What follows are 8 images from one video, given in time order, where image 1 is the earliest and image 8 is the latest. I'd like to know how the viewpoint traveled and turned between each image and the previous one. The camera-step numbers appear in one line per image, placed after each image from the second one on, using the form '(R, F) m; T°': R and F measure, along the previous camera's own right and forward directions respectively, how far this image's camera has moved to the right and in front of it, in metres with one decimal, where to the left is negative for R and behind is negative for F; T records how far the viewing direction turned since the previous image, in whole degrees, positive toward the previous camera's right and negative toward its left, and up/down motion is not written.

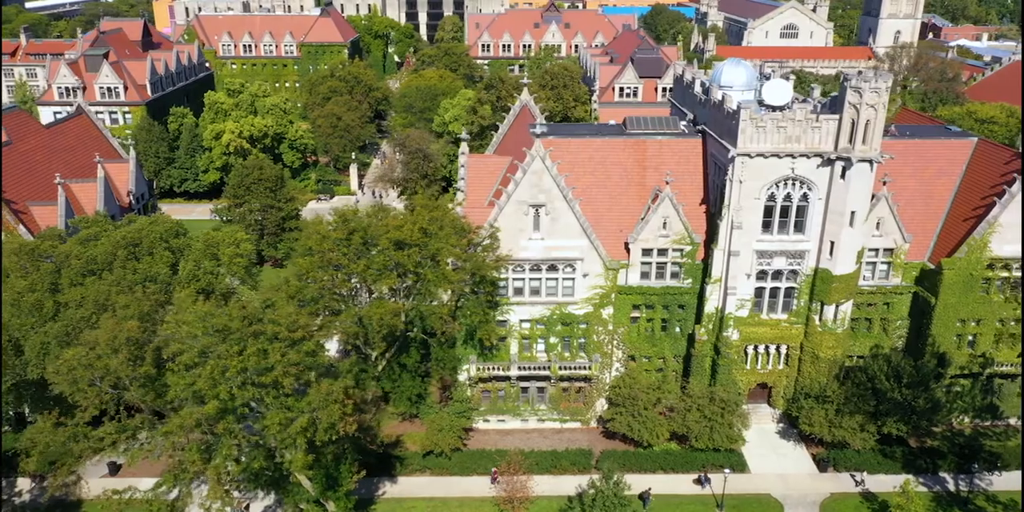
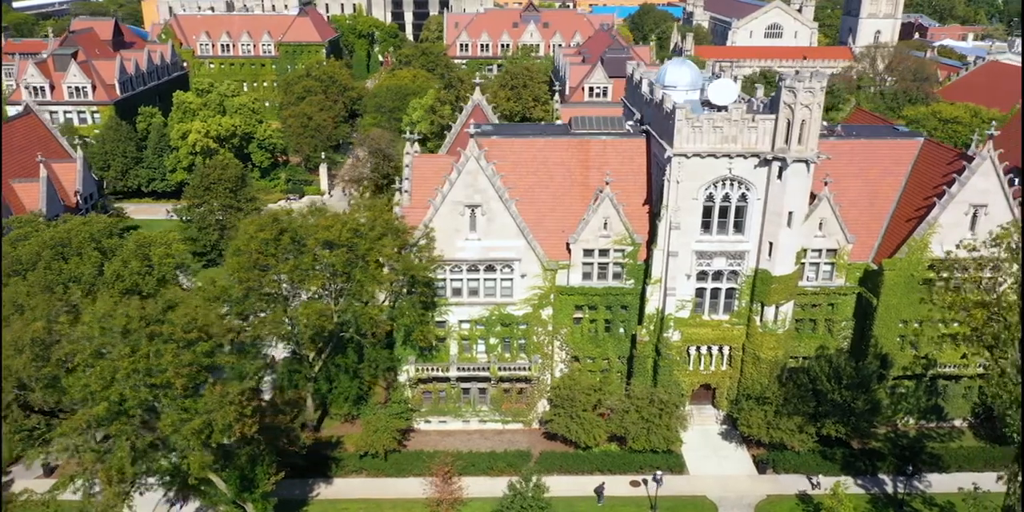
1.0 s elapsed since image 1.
(+3.9, +0.2) m; 0°
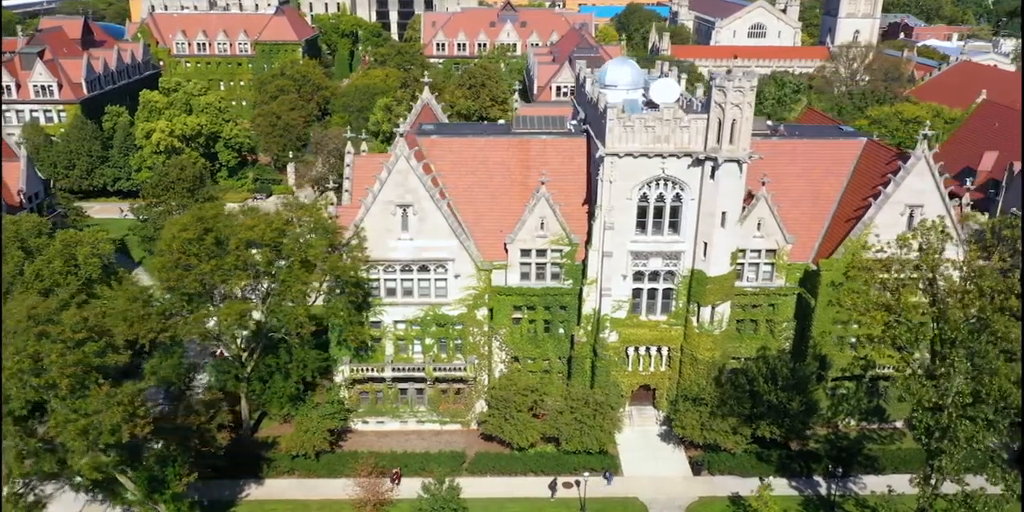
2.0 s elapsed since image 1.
(+4.1, +0.2) m; 0°
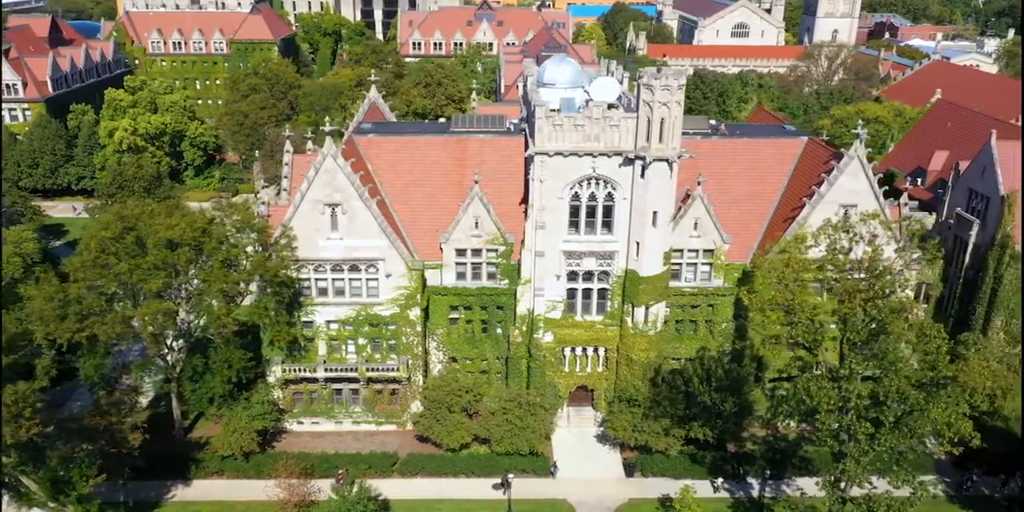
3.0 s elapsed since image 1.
(+4.2, +0.3) m; 0°
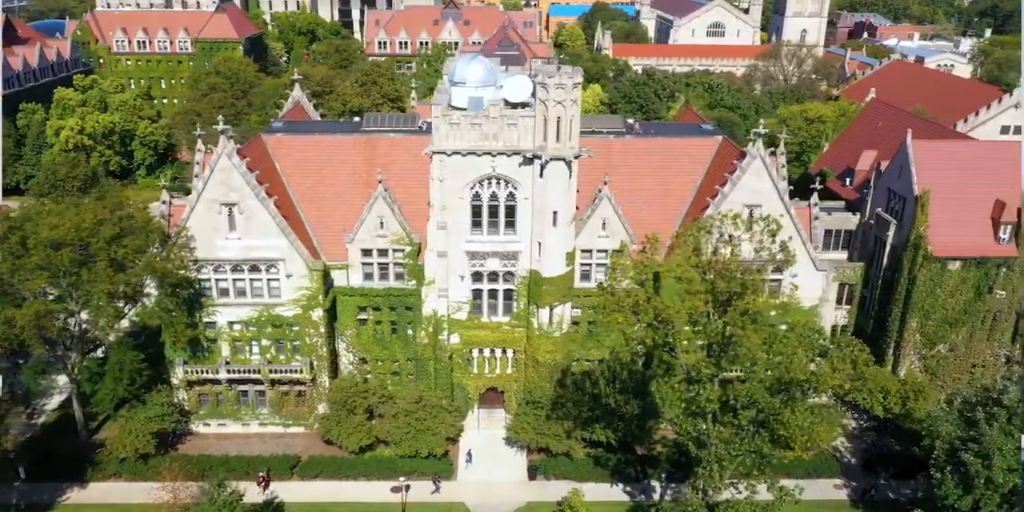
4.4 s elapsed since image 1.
(+5.9, +0.5) m; 0°
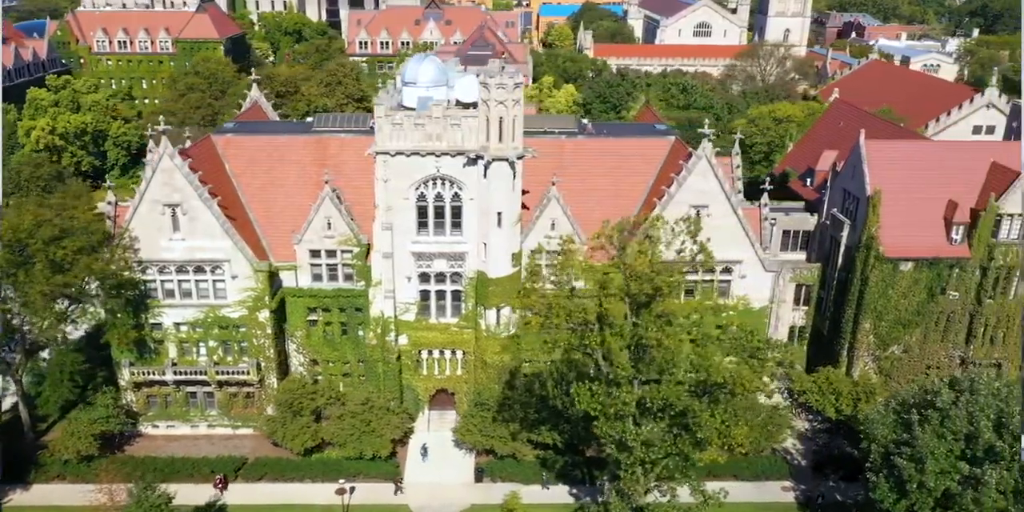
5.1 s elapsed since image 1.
(+3.2, +0.2) m; 0°
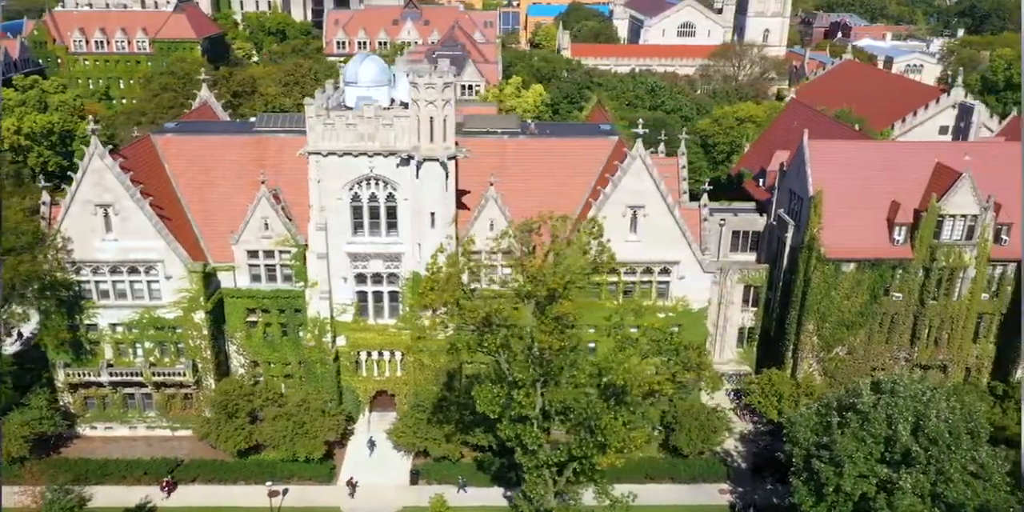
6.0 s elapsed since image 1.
(+3.9, +0.3) m; 0°
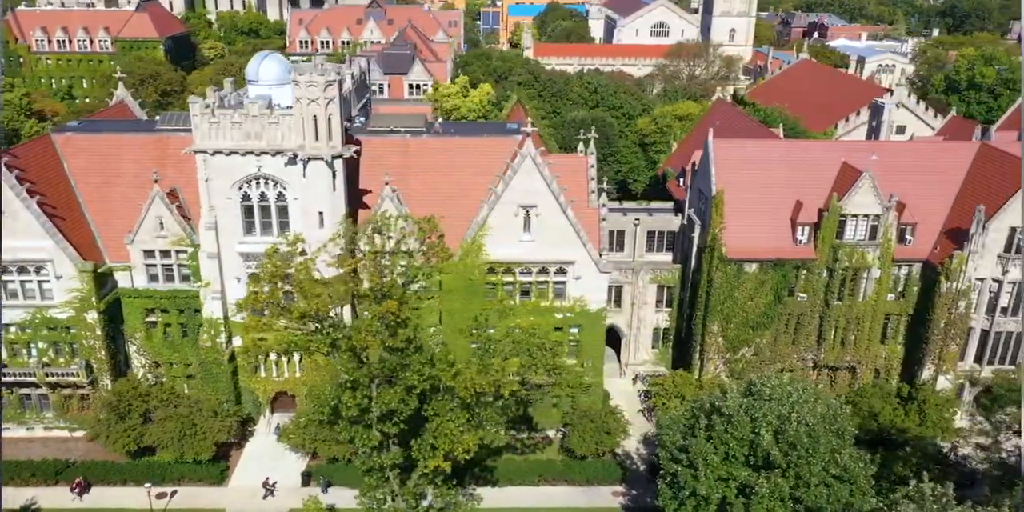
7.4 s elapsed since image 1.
(+6.4, +0.4) m; 0°
